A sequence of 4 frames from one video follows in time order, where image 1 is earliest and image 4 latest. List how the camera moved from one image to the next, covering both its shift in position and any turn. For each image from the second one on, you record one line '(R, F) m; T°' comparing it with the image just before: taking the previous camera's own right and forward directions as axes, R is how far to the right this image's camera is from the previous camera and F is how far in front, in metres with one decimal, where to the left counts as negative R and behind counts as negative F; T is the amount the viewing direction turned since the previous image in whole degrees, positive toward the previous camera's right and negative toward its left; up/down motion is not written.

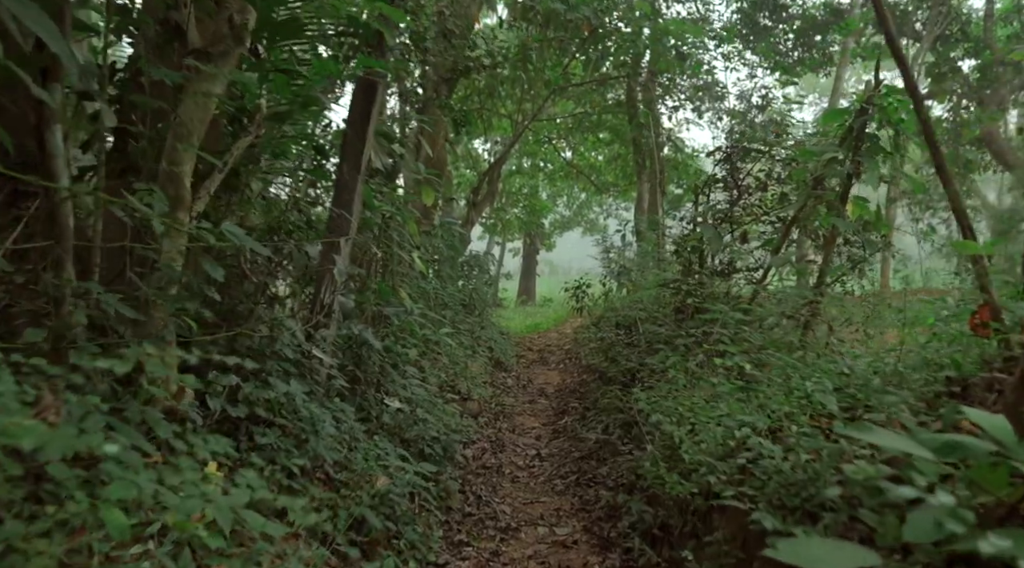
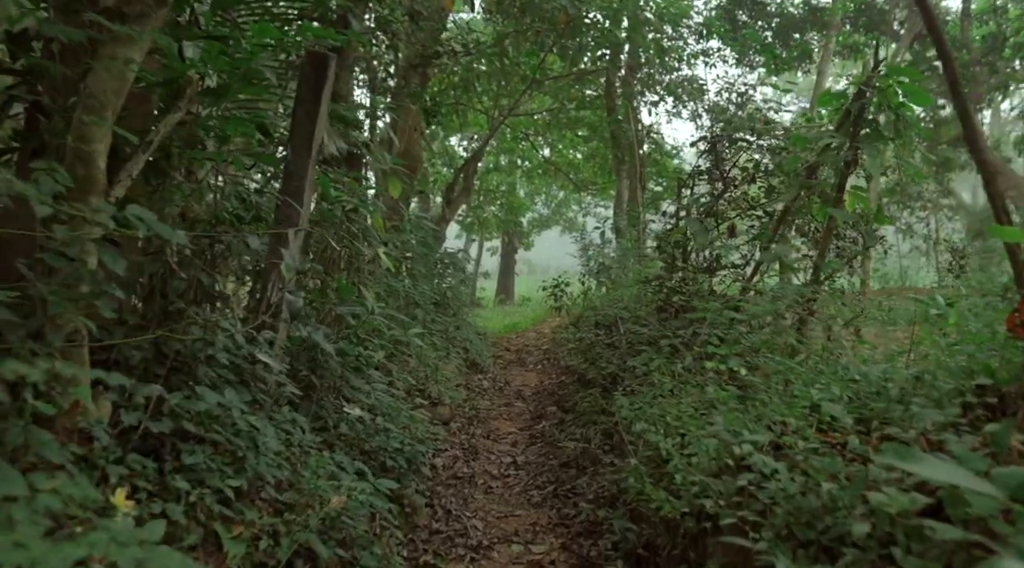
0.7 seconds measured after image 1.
(+0.1, +0.4) m; +1°
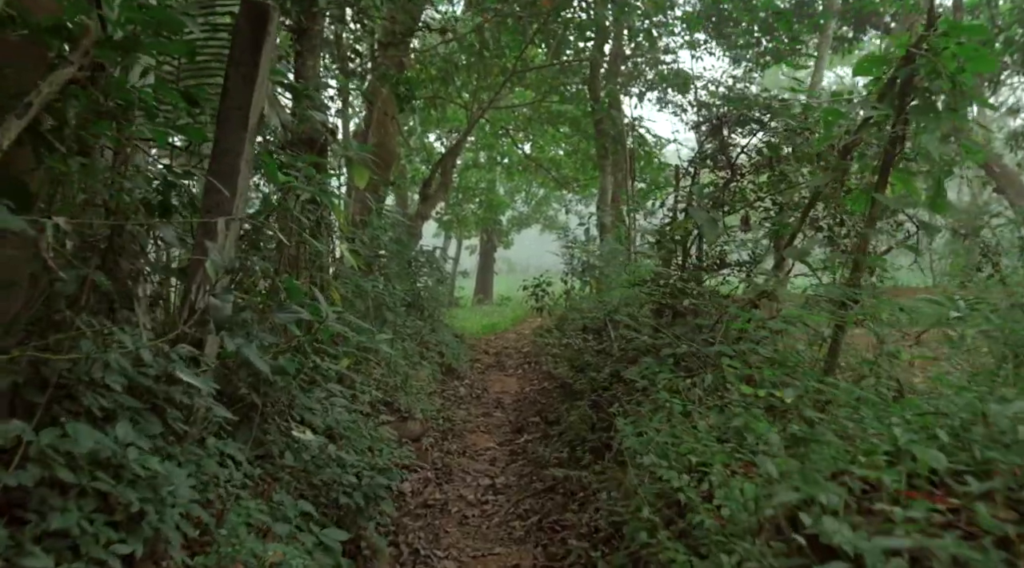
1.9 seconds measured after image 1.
(0.0, +0.7) m; +1°
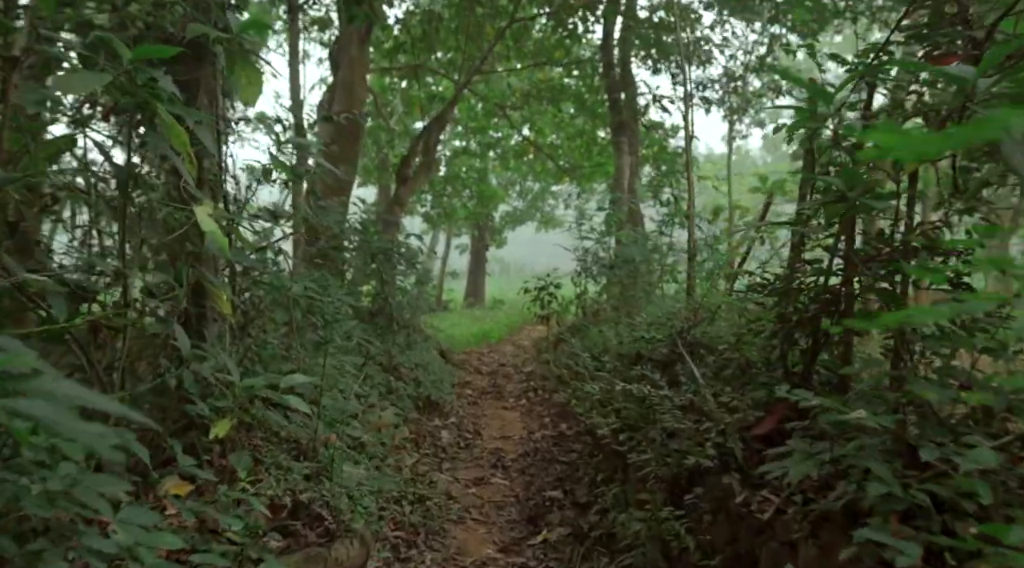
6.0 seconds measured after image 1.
(-0.1, +2.8) m; +1°
